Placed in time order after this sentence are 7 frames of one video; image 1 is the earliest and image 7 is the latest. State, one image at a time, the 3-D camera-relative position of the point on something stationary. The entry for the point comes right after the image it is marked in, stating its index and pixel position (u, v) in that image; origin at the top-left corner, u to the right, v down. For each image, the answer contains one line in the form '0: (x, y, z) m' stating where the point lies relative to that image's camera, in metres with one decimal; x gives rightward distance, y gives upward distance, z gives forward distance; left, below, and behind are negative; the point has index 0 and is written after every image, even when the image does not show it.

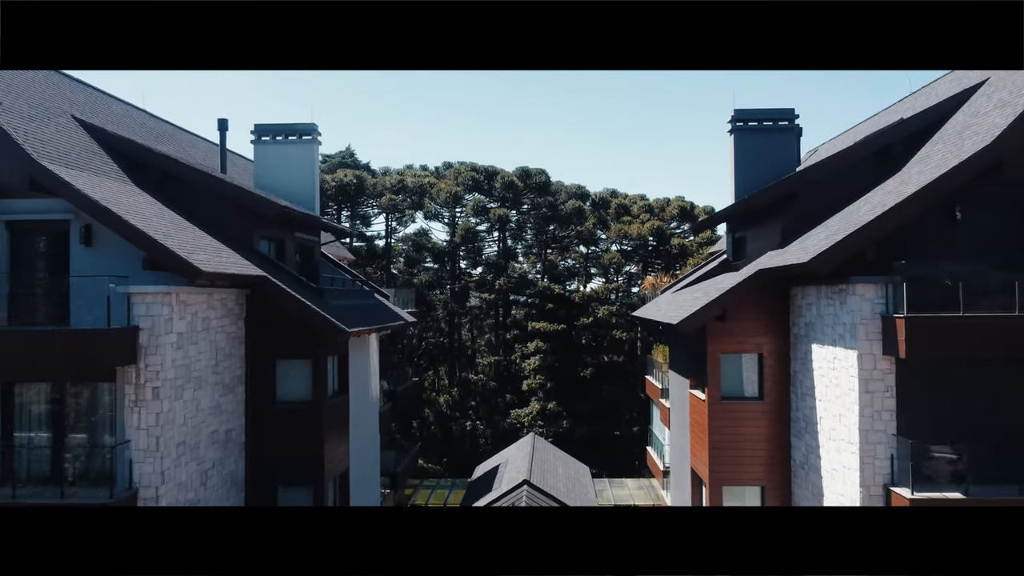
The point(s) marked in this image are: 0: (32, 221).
0: (-4.0, +0.6, +7.3) m
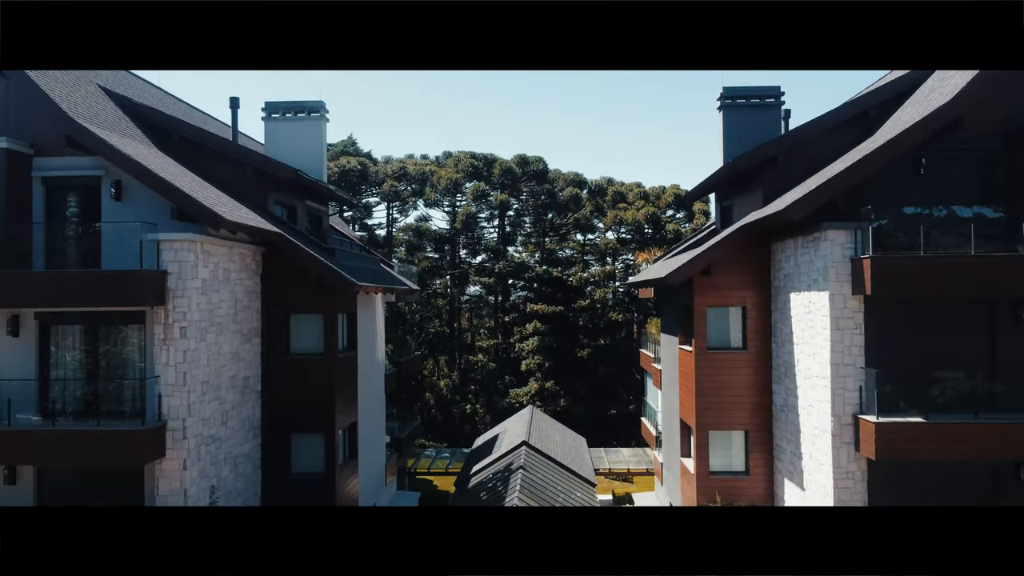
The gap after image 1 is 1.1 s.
0: (-4.0, +1.0, +7.9) m
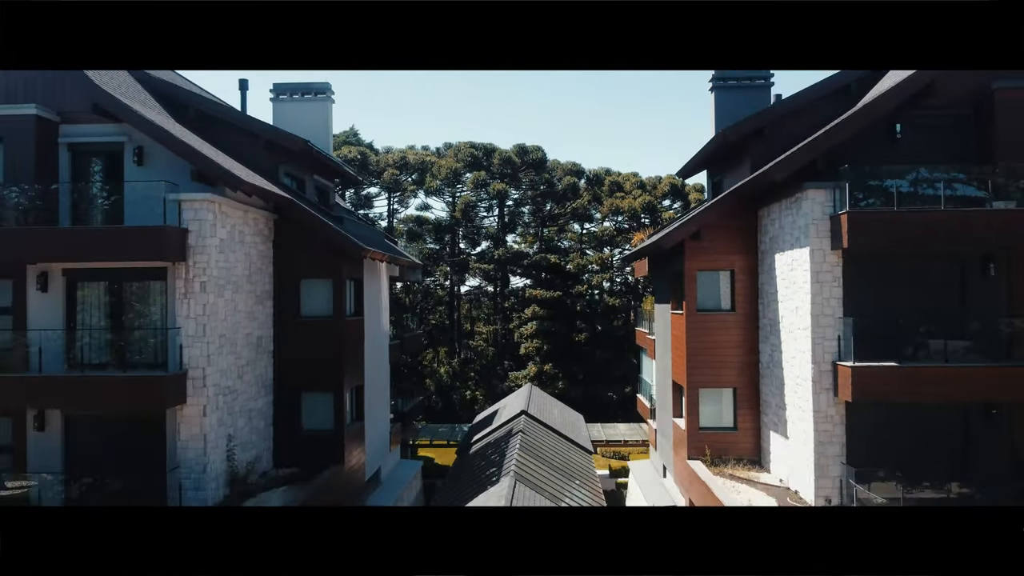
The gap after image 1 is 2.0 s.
0: (-4.0, +1.4, +8.3) m
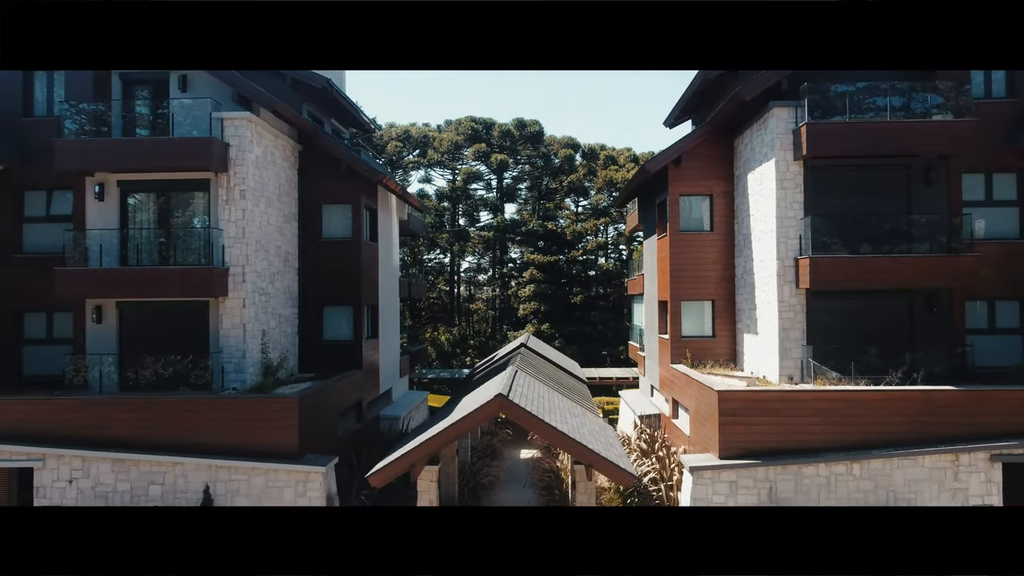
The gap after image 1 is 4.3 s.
0: (-4.0, +2.3, +9.4) m
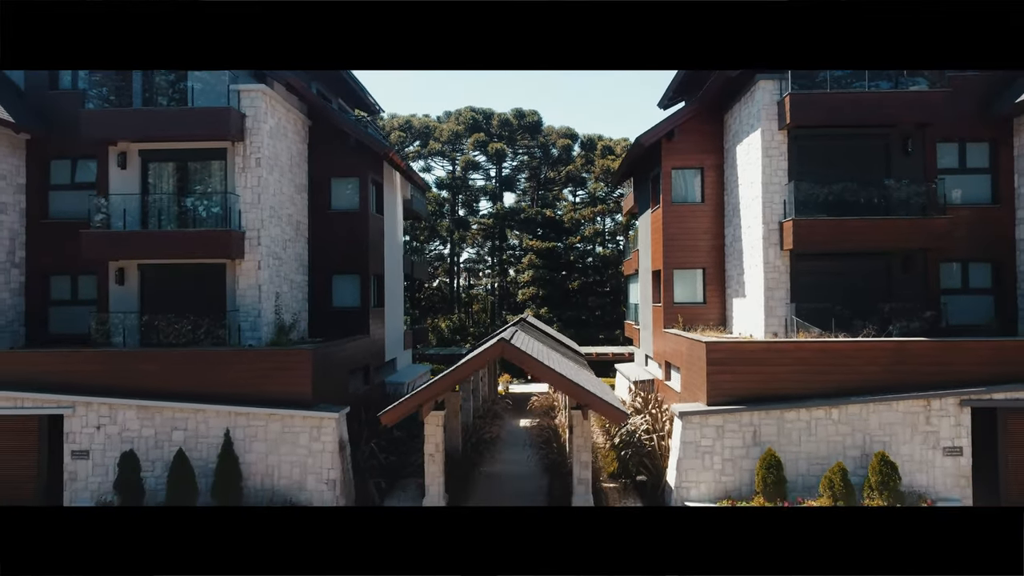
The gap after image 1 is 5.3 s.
0: (-3.9, +2.7, +9.9) m
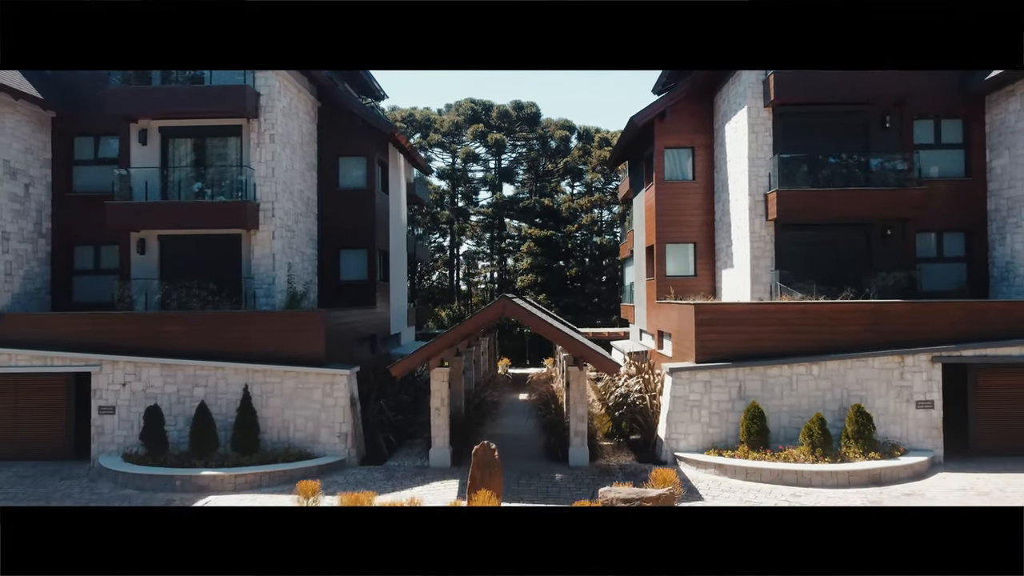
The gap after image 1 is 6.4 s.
0: (-3.9, +3.0, +10.4) m
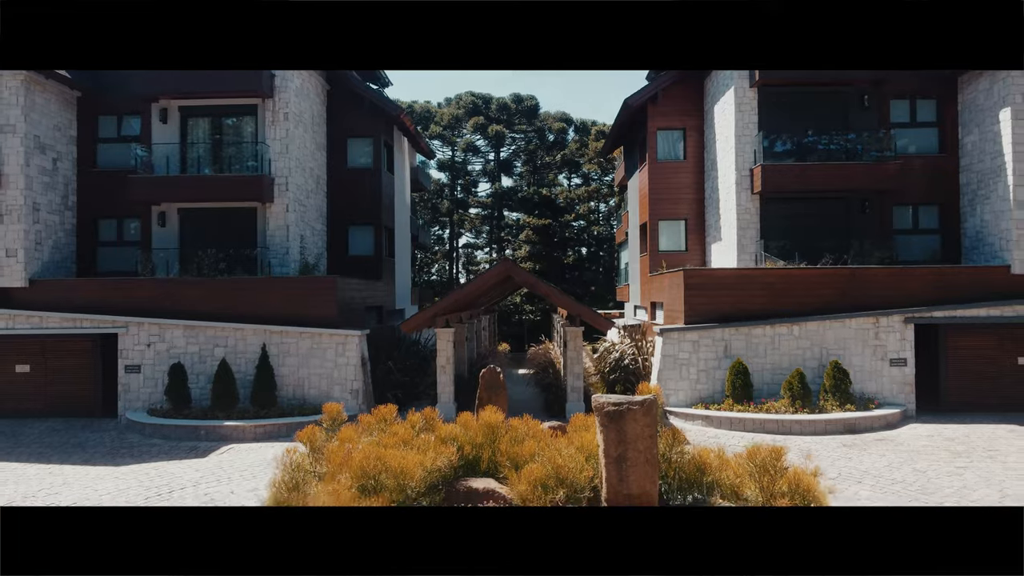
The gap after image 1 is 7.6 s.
0: (-3.9, +3.4, +11.0) m
